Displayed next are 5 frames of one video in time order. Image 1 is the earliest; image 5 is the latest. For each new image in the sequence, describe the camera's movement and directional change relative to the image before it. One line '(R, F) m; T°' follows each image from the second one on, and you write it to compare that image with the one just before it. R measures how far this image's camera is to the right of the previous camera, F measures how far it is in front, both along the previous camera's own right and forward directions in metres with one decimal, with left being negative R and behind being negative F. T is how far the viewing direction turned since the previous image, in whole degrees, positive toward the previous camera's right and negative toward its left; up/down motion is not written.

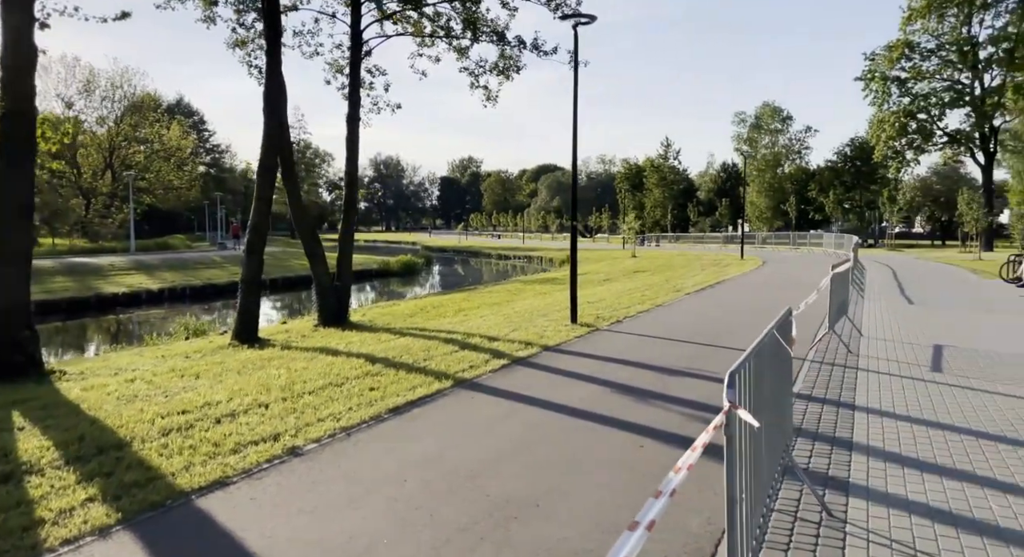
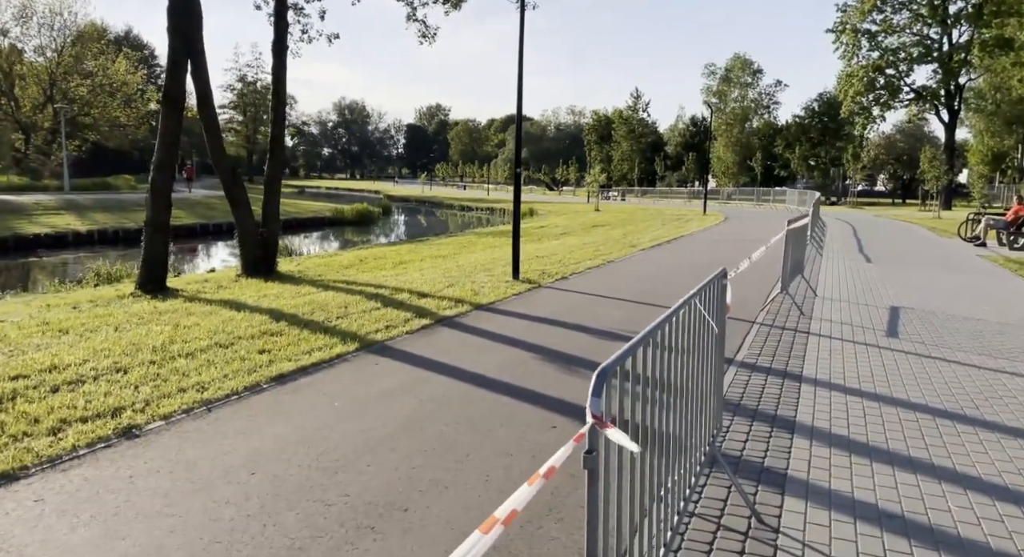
(+0.6, +0.9) m; +3°
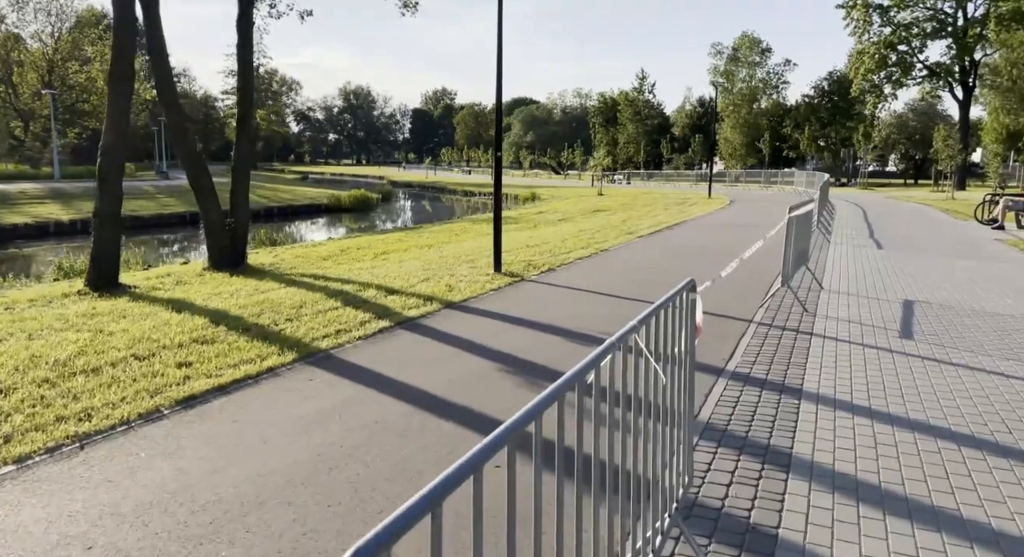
(+0.5, +0.8) m; -1°
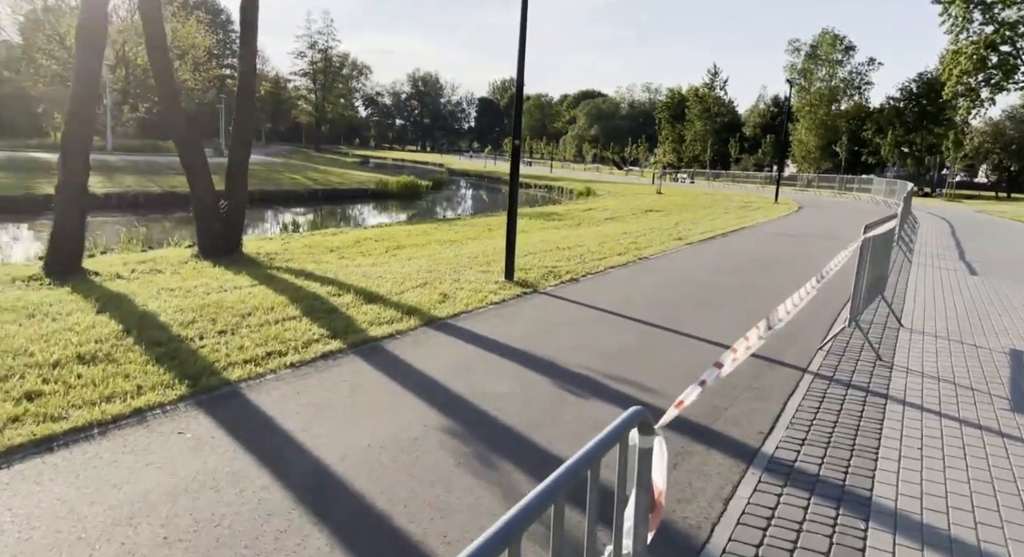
(+0.6, +1.6) m; -5°
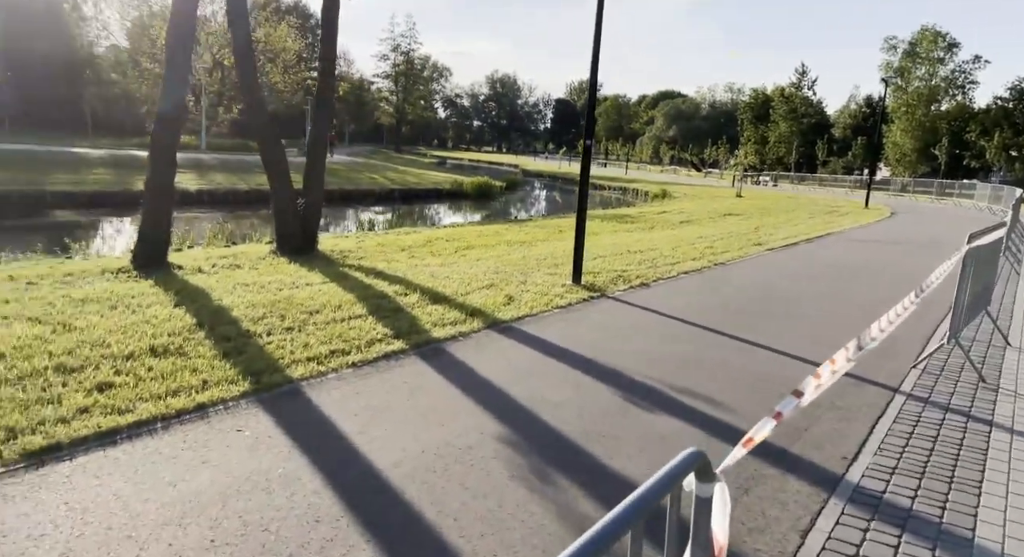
(0.0, +0.2) m; -7°
